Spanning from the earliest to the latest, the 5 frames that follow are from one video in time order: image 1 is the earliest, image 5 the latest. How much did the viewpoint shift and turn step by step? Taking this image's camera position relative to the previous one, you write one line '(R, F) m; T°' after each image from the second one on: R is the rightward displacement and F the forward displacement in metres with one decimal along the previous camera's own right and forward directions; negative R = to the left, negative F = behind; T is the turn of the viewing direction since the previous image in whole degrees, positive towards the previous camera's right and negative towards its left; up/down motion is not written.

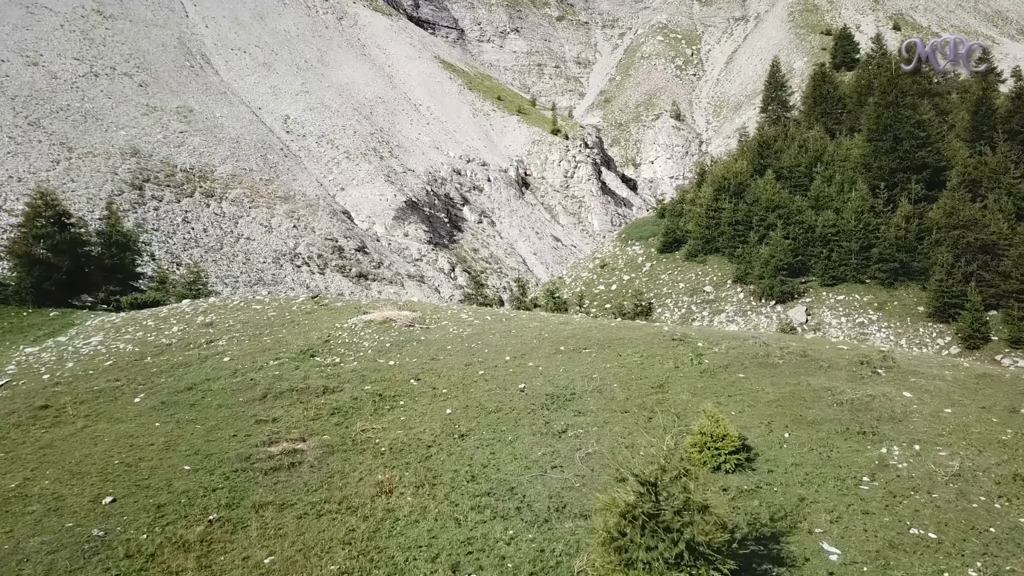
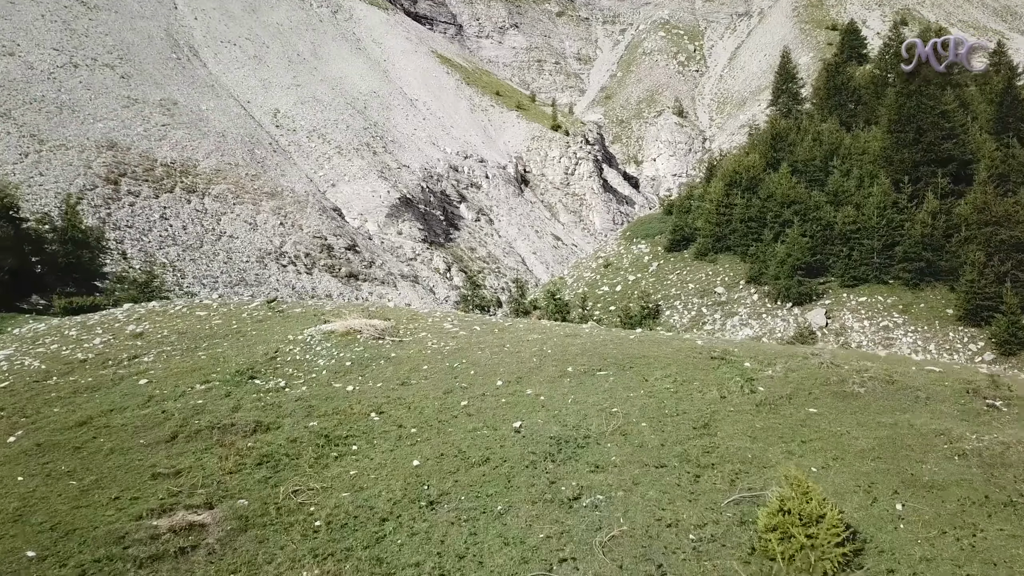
(0.0, +1.8) m; 0°
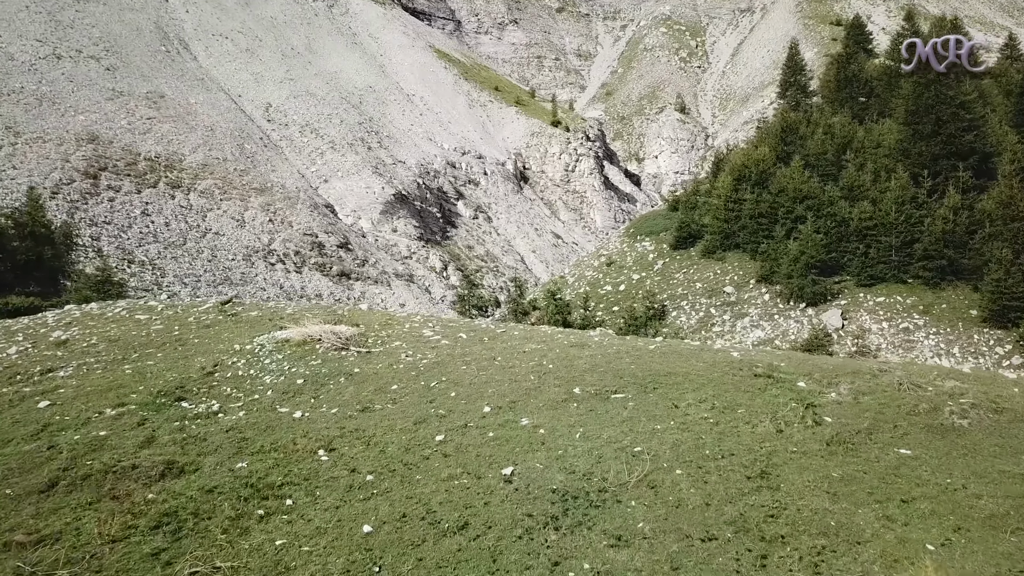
(+0.1, +1.3) m; 0°
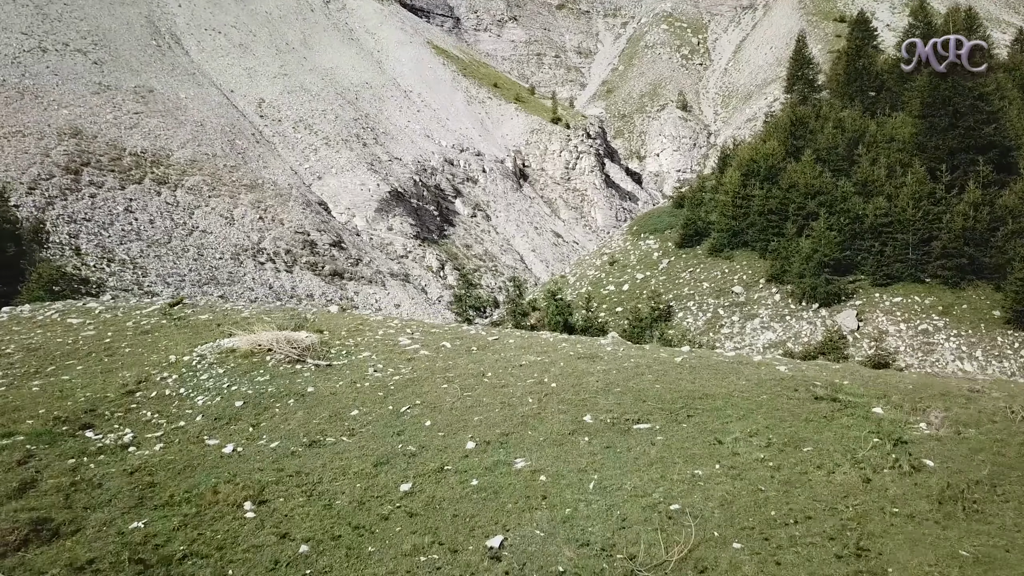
(0.0, +1.1) m; 0°
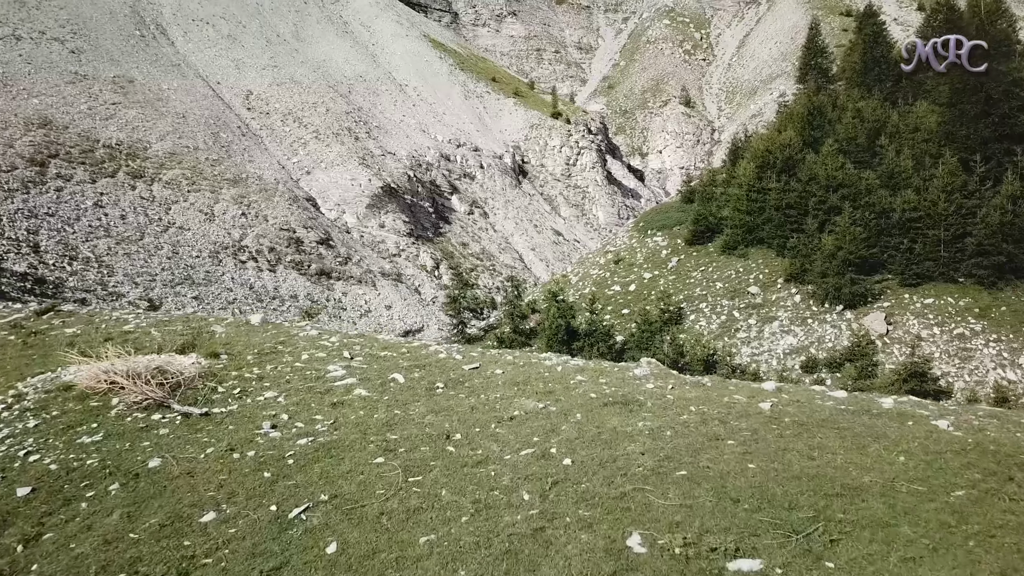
(+0.1, +1.8) m; 0°
